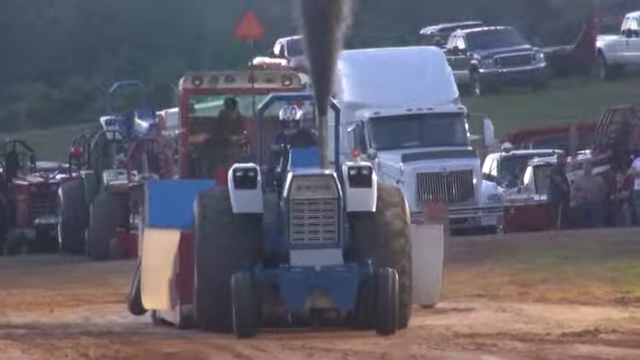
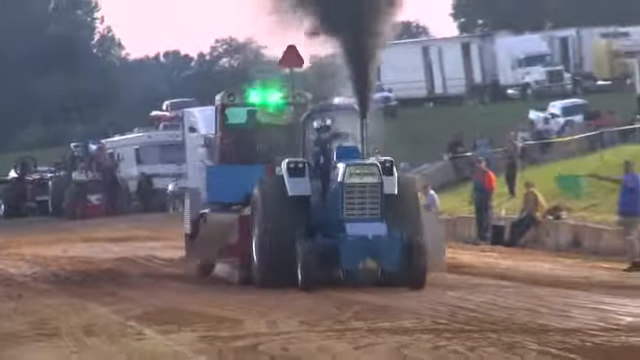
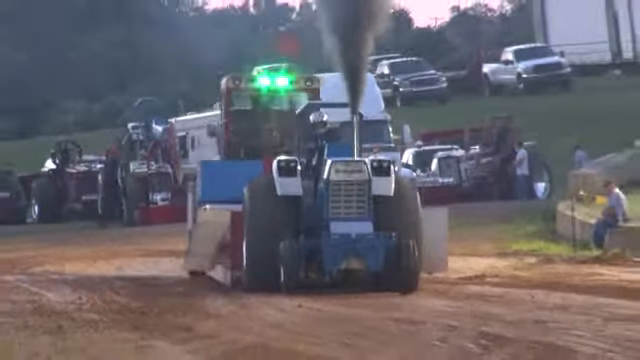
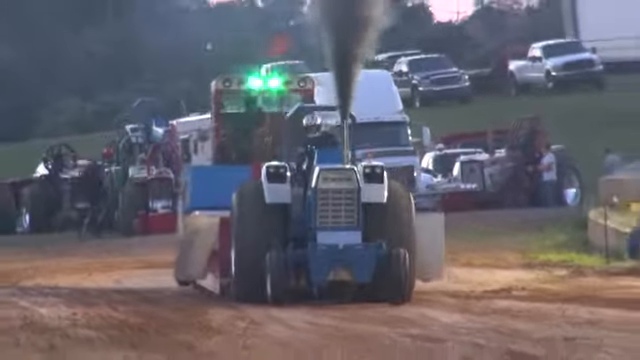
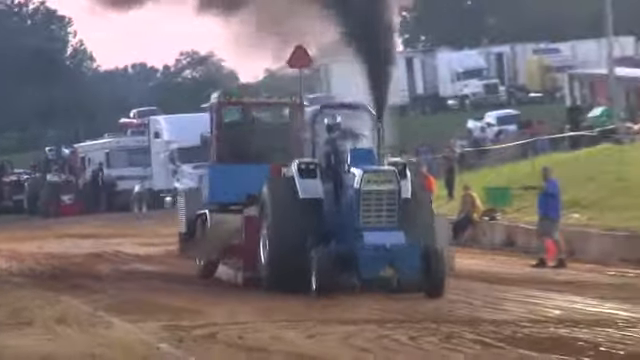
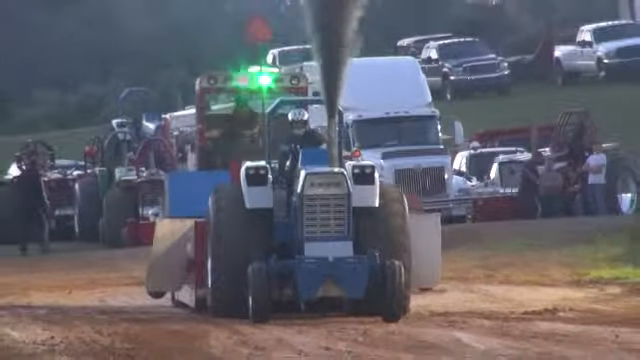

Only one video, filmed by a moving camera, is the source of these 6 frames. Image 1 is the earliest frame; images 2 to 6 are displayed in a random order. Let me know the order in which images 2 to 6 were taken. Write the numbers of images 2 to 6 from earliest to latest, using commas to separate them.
6, 4, 3, 2, 5
